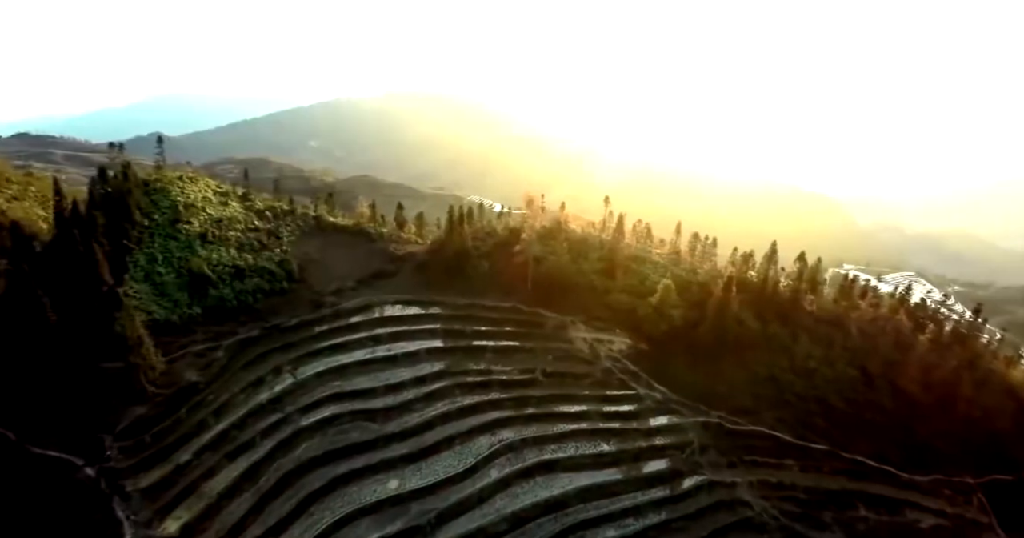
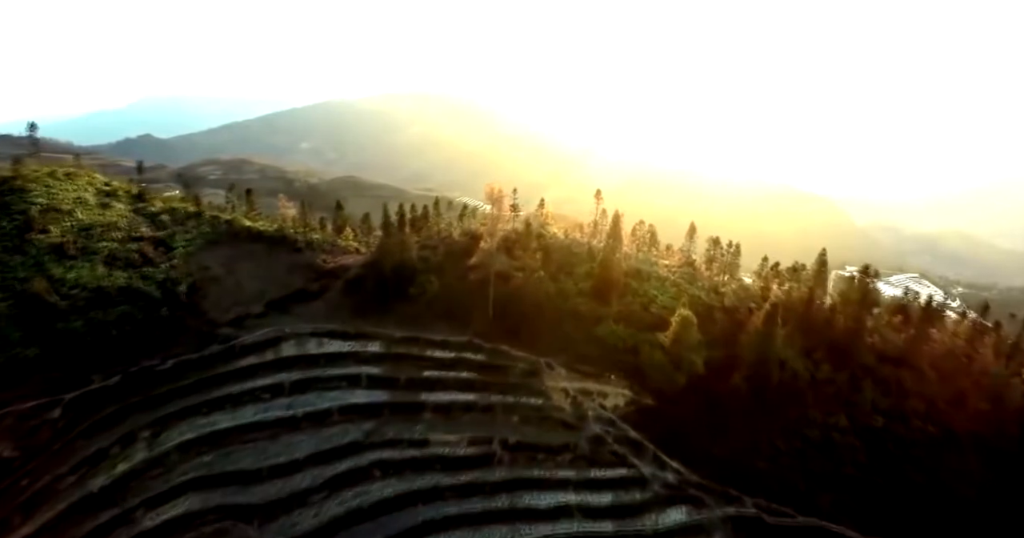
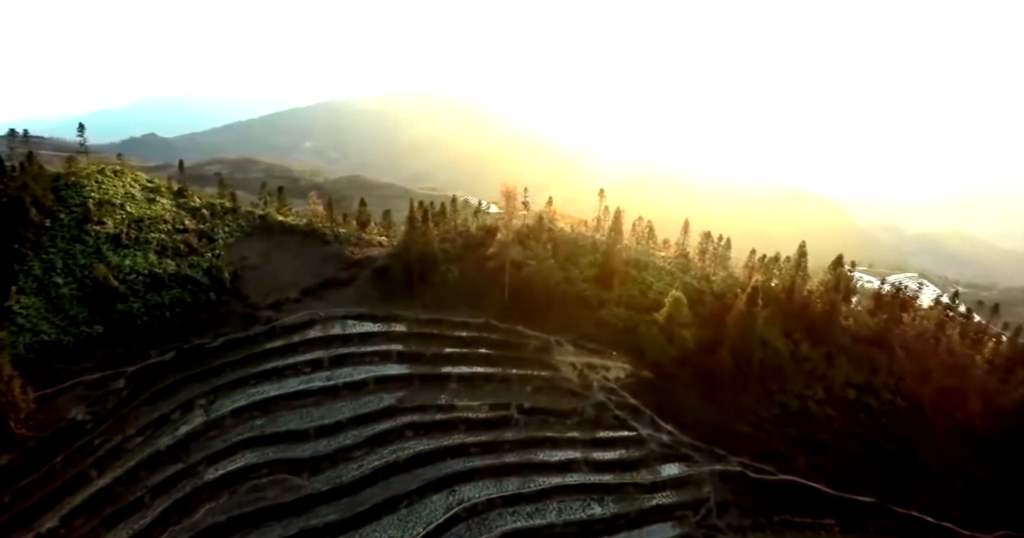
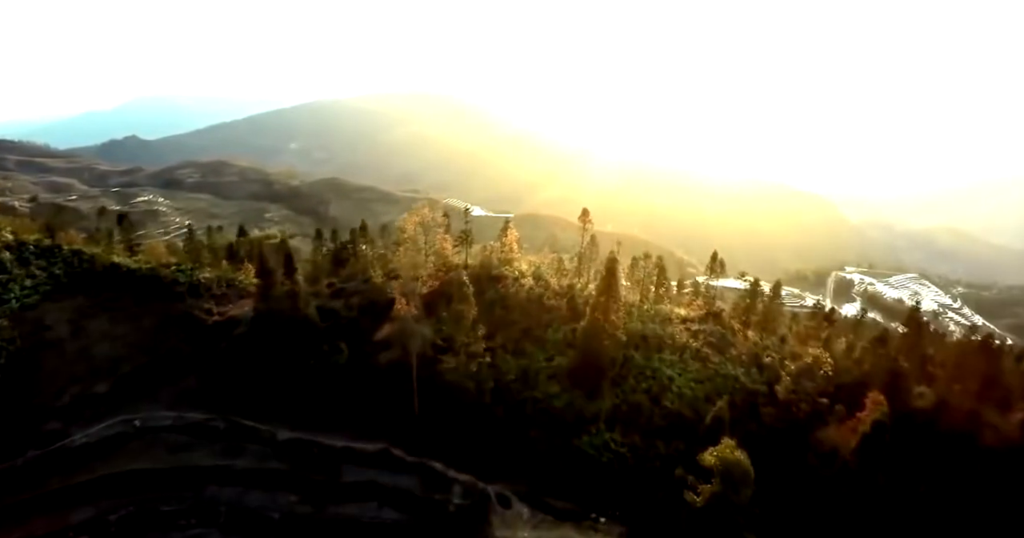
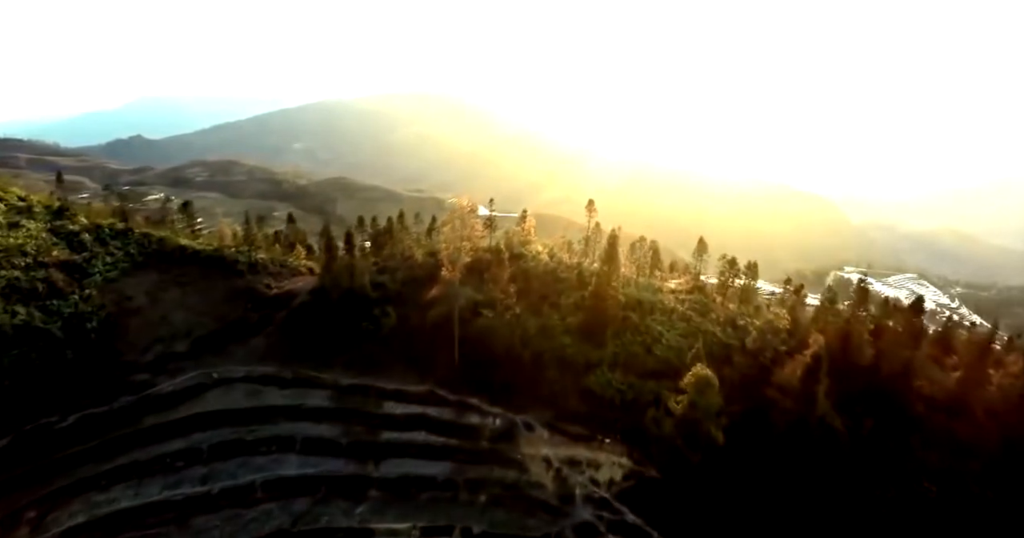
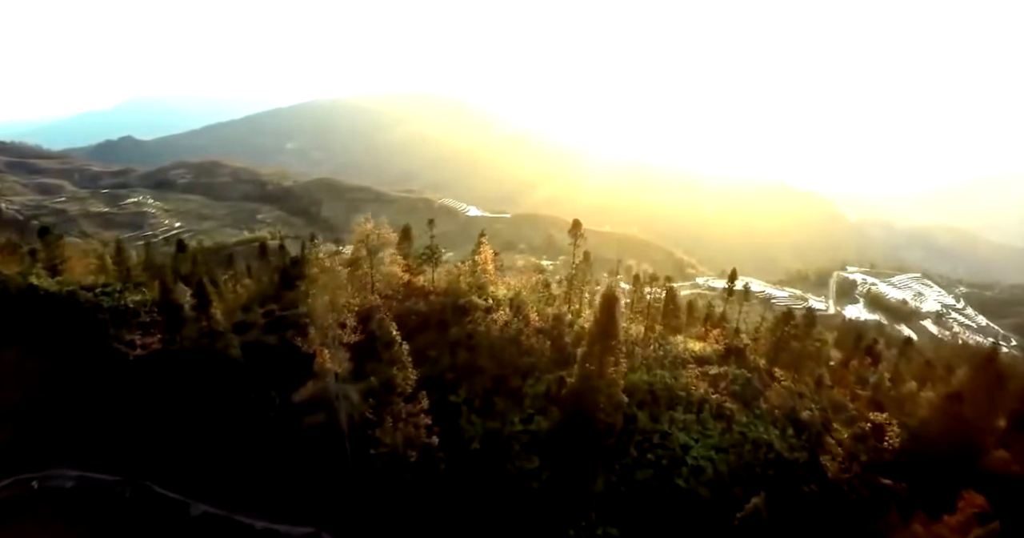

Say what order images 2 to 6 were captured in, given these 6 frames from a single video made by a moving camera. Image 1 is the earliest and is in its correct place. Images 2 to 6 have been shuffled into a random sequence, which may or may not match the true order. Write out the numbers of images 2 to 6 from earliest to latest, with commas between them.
3, 2, 5, 4, 6
